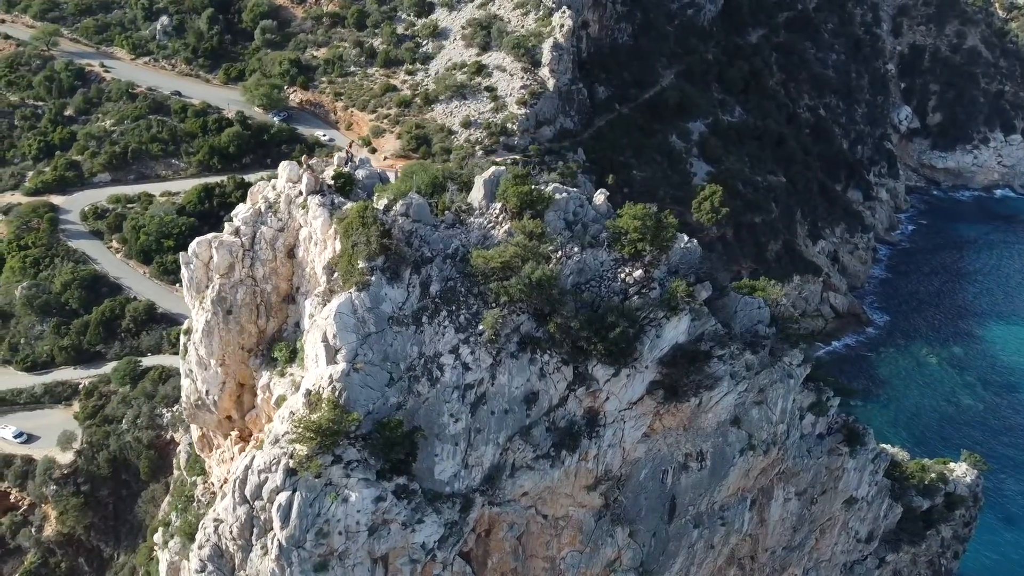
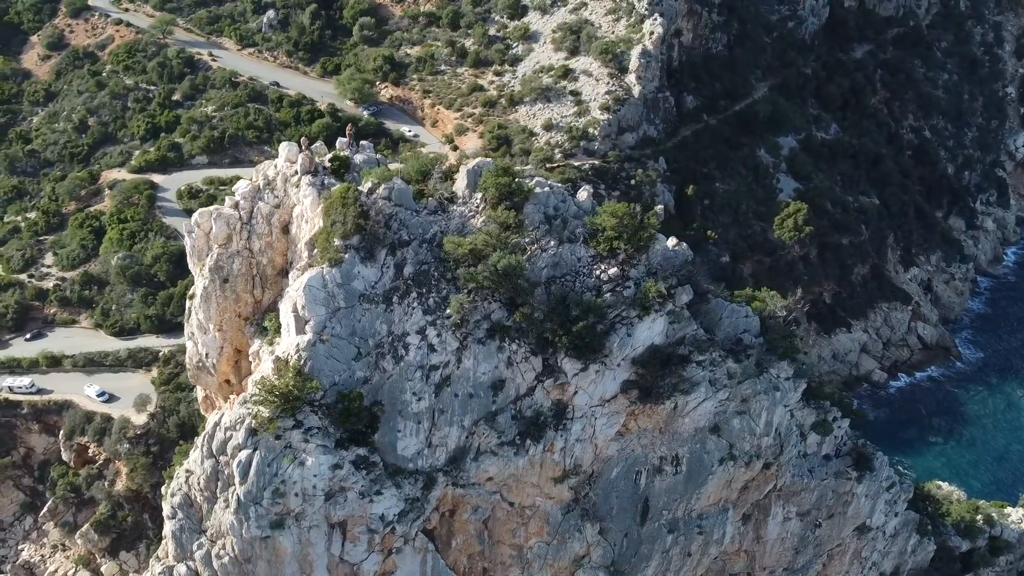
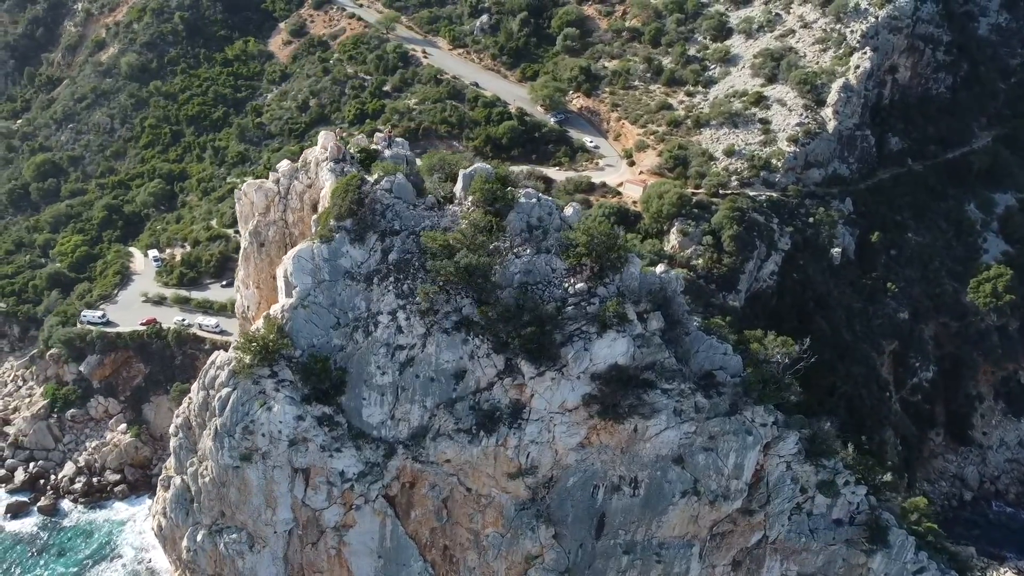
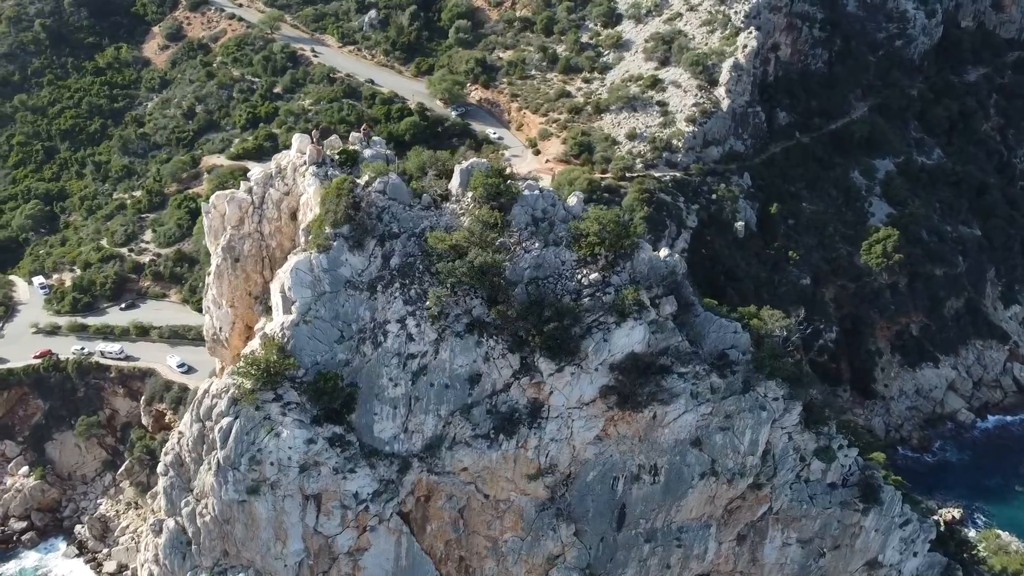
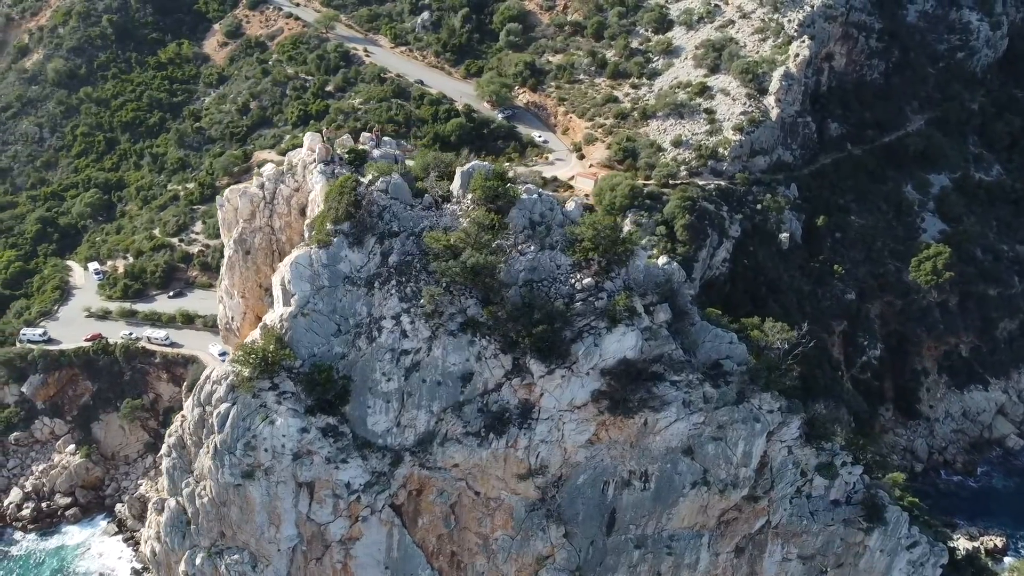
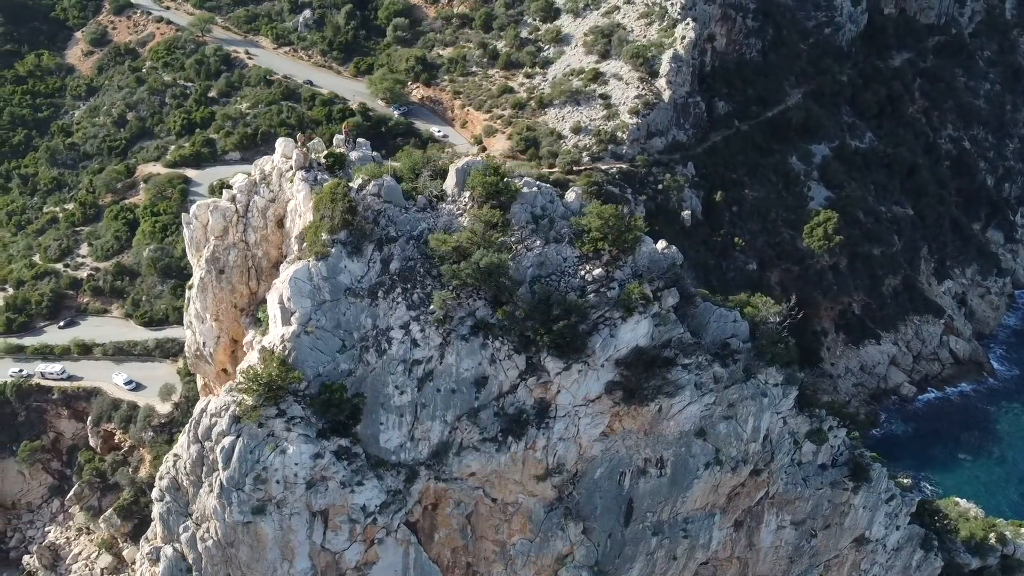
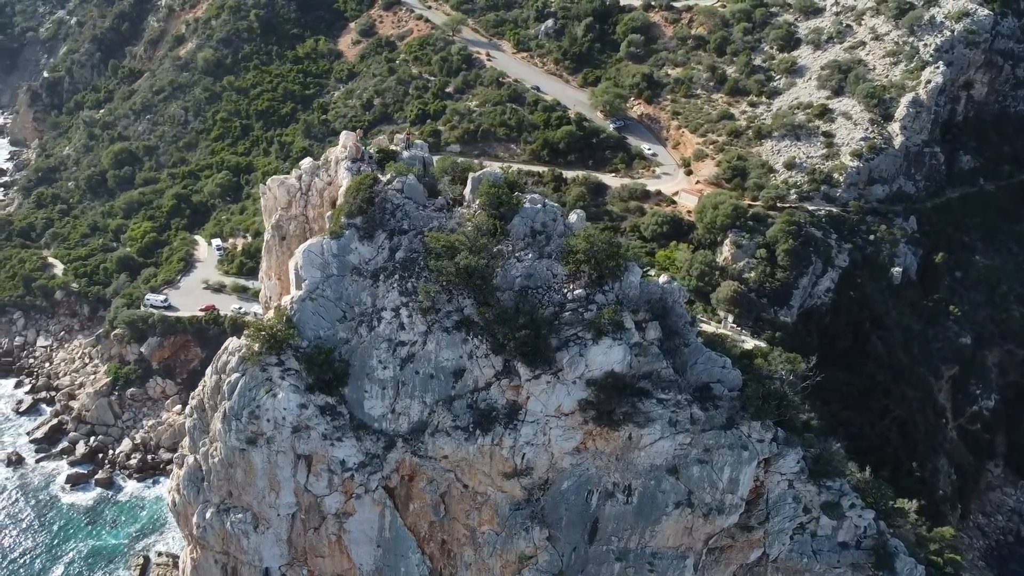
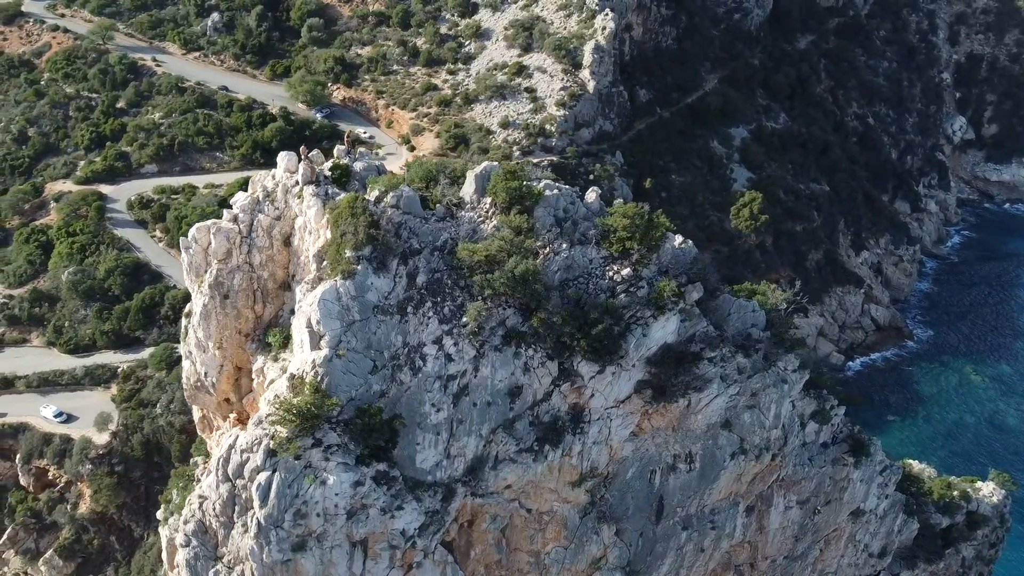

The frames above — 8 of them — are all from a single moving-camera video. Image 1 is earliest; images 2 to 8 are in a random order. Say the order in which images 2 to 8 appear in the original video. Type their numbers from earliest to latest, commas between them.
8, 2, 6, 4, 5, 3, 7
